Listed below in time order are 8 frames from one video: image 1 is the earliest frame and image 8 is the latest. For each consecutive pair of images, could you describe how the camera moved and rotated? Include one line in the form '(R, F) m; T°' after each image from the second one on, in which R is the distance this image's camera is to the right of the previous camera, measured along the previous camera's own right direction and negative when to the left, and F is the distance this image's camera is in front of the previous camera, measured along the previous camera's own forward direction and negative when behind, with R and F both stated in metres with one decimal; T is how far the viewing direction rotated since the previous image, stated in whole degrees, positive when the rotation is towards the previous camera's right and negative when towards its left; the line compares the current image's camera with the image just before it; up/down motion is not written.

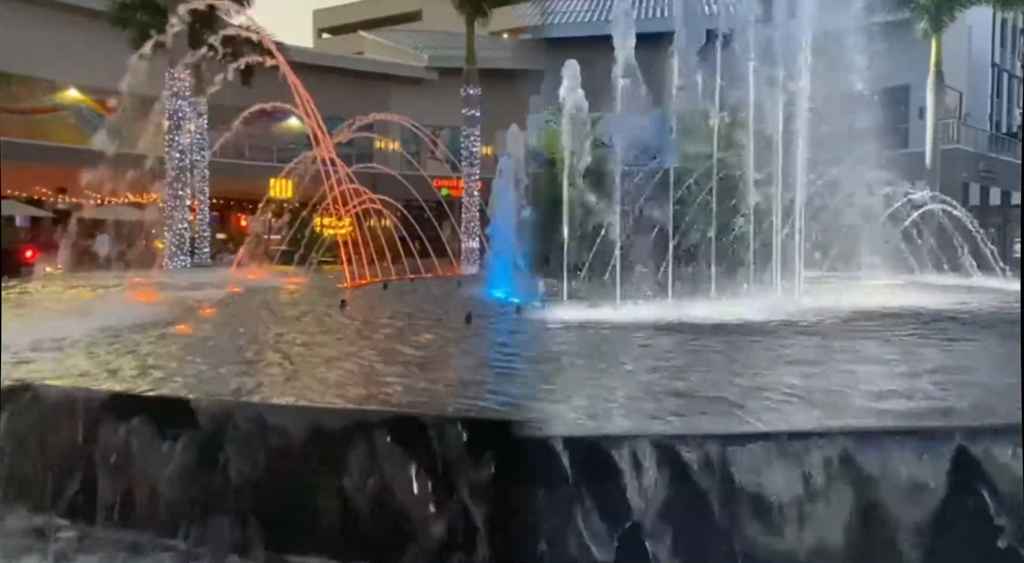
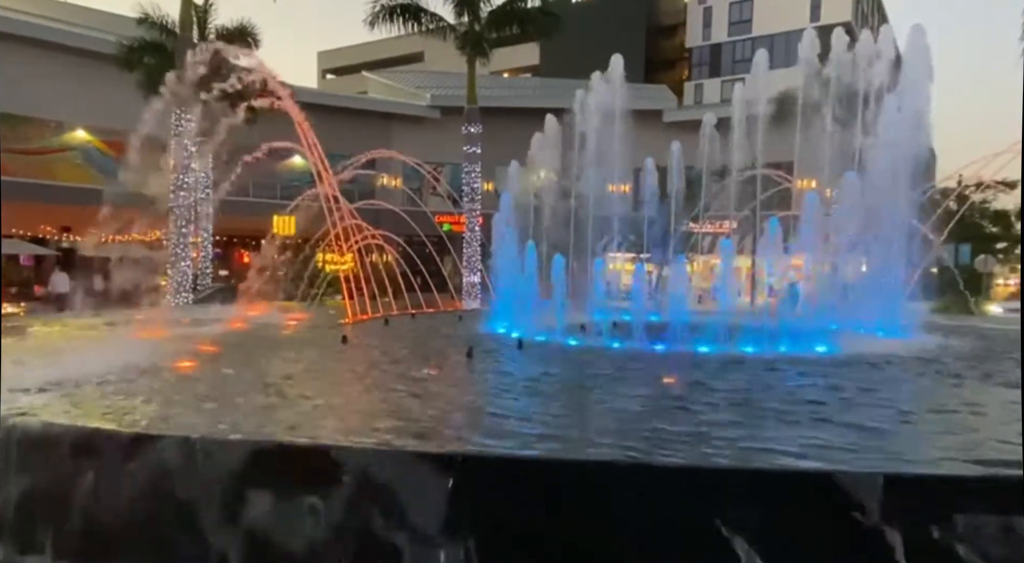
(0.0, -0.1) m; 0°
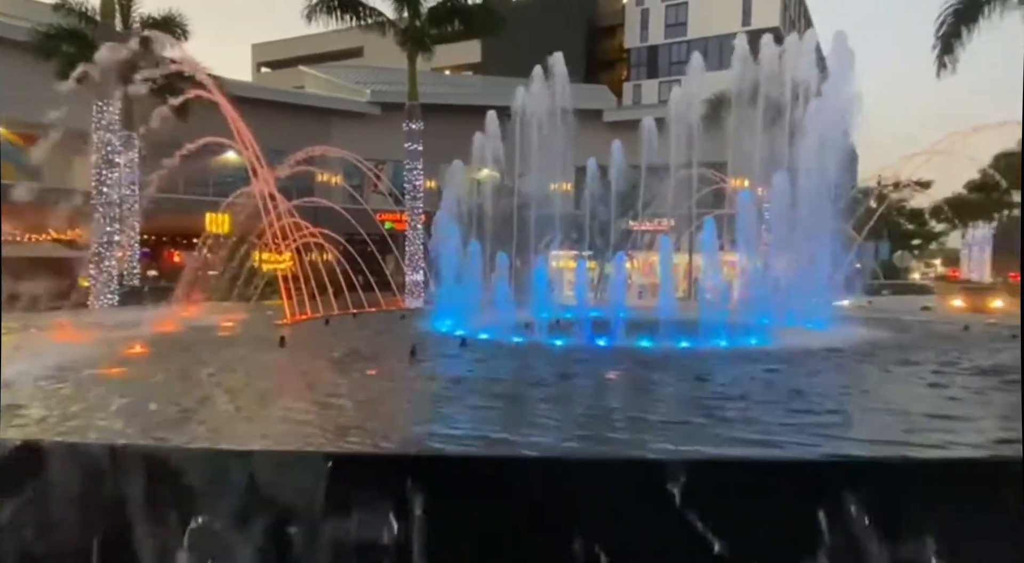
(-0.7, 0.0) m; +7°
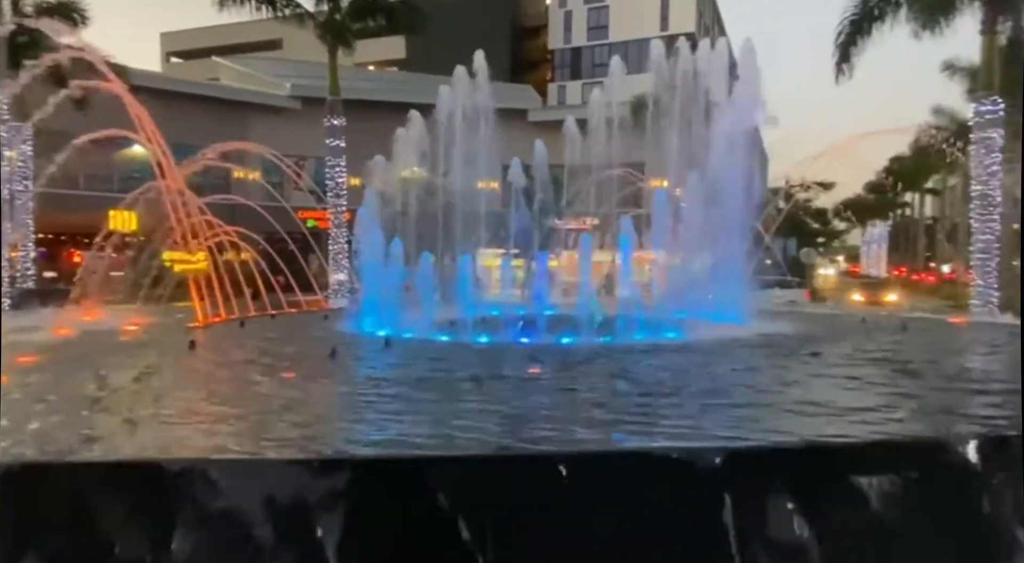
(-0.7, +0.1) m; +9°
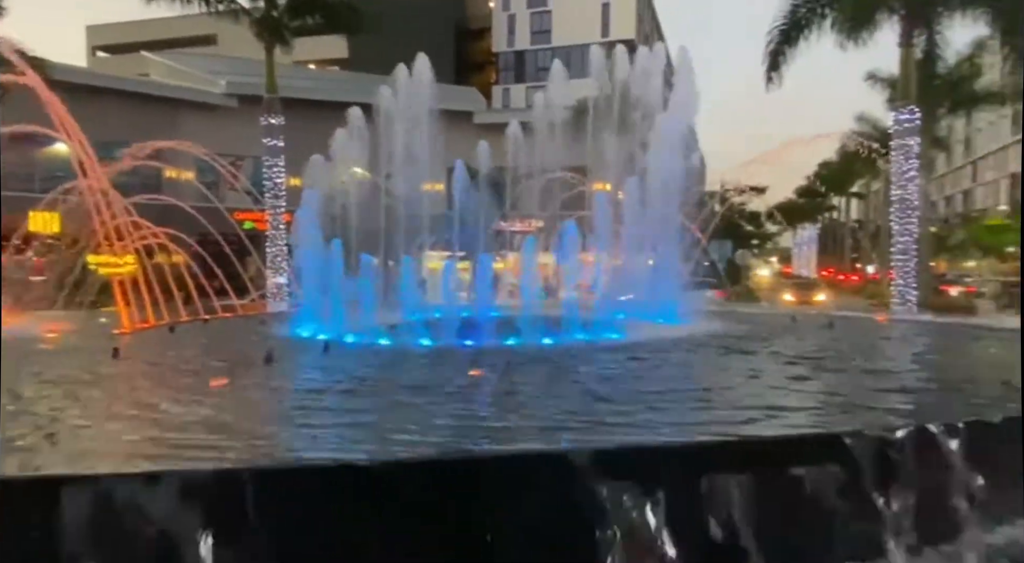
(-0.4, +0.1) m; +6°
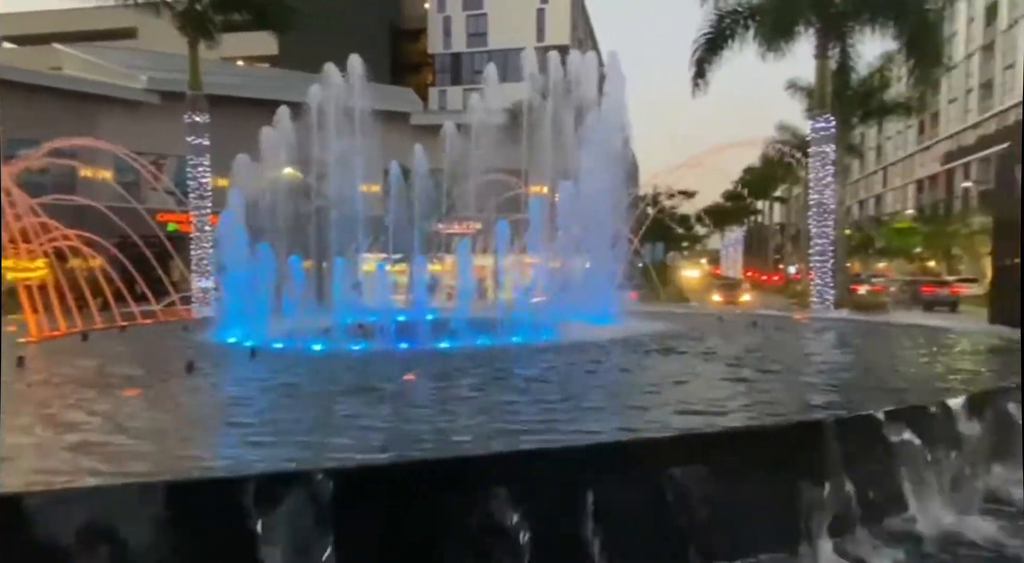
(-0.4, +0.1) m; +6°
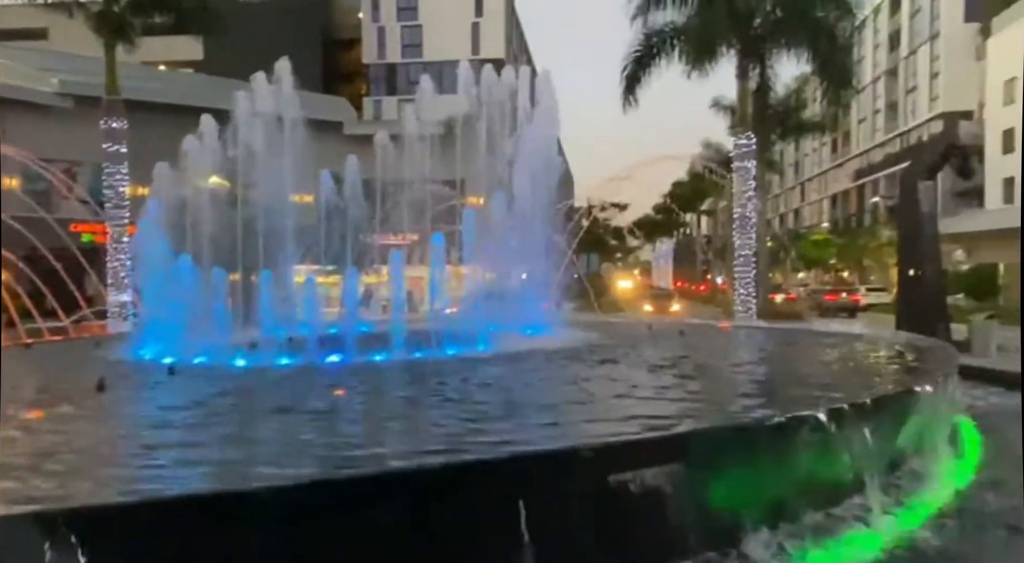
(0.0, -0.1) m; +4°
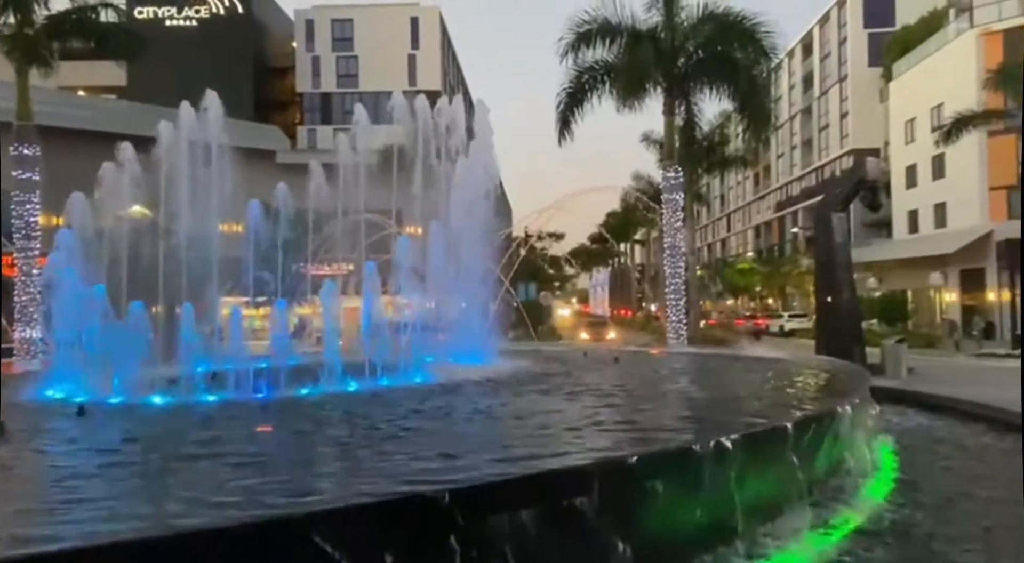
(0.0, -0.1) m; +4°
